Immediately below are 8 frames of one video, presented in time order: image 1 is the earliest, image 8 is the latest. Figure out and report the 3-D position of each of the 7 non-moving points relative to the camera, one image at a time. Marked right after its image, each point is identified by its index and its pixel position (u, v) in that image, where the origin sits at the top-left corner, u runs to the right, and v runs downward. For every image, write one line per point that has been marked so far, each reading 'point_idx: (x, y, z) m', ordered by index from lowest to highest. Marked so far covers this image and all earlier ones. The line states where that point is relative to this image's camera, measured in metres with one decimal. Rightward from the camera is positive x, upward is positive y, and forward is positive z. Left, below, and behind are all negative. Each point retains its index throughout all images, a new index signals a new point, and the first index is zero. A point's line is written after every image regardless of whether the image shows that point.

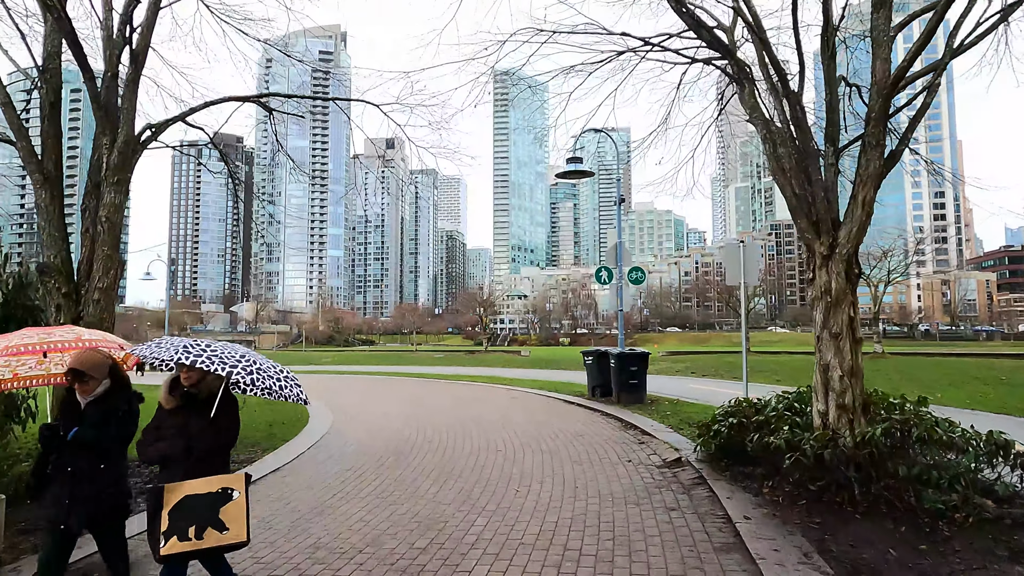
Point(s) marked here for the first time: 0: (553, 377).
0: (+1.2, -2.7, +17.3) m
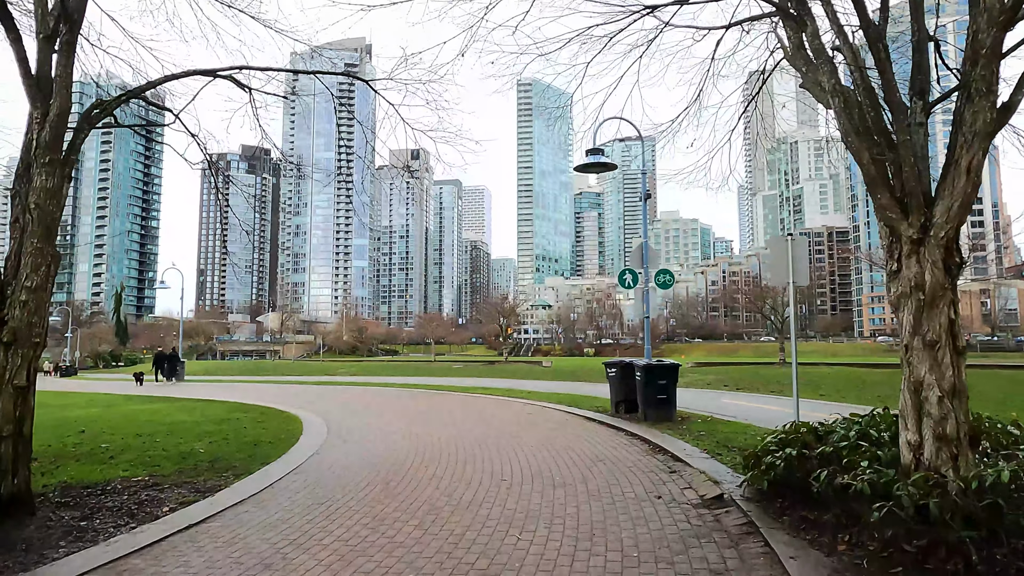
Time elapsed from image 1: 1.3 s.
0: (+1.8, -2.9, +16.7) m
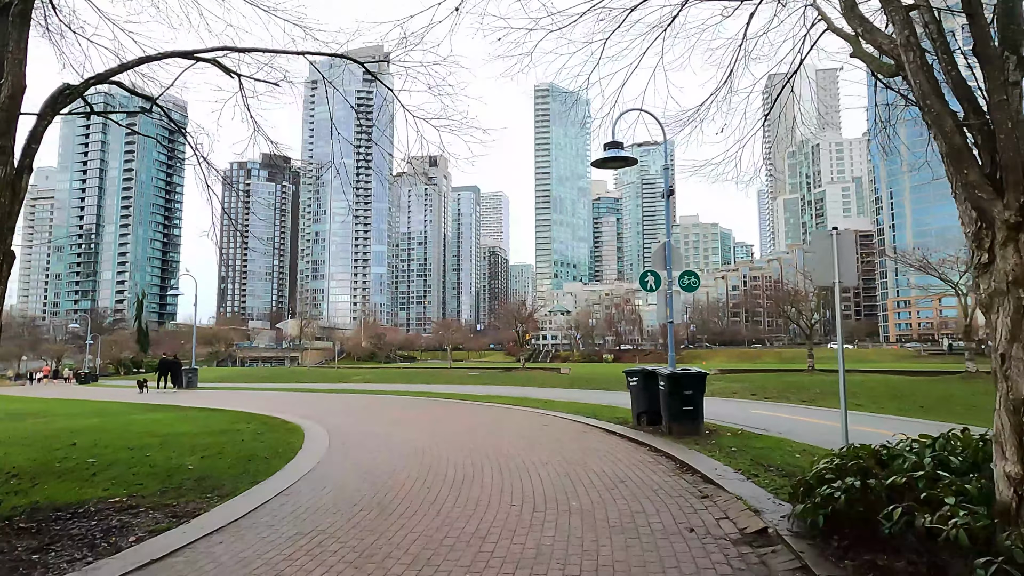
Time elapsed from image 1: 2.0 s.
0: (+2.3, -3.0, +16.3) m
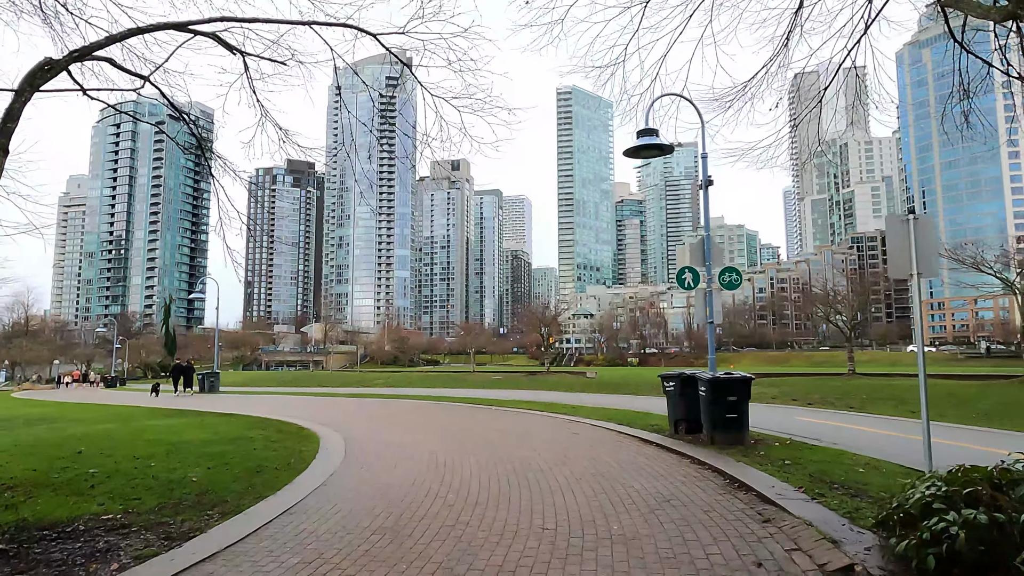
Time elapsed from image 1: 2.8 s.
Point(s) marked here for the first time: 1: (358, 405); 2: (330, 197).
0: (+2.9, -3.1, +15.8) m
1: (-4.5, -3.5, +17.5) m
2: (-4.1, +2.1, +13.4) m
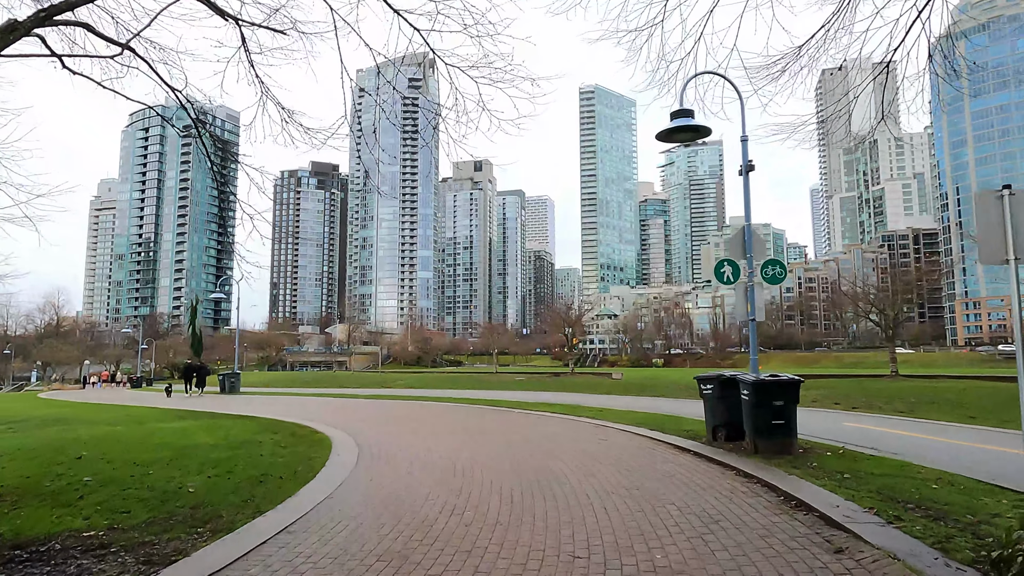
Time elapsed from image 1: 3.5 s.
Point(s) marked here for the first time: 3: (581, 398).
0: (+3.6, -3.1, +15.3) m
1: (-3.9, -3.4, +17.3) m
2: (-3.6, +2.1, +13.3) m
3: (+2.3, -3.6, +19.6) m
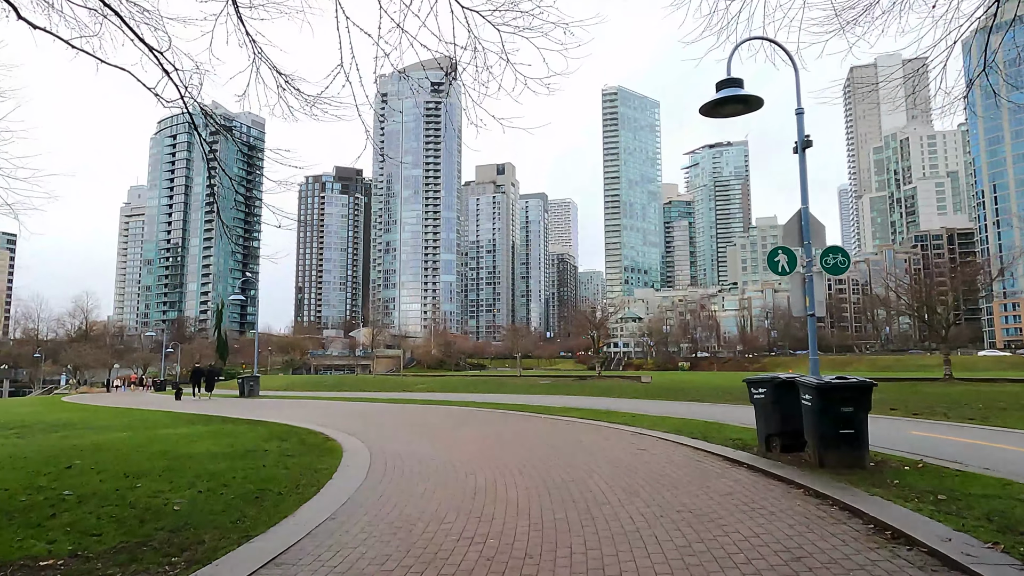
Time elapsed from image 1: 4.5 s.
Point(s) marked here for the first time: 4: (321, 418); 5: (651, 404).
0: (+4.2, -3.1, +14.7) m
1: (-3.2, -3.5, +17.0) m
2: (-3.1, +2.1, +13.0) m
3: (+3.1, -3.6, +19.1) m
4: (-4.6, -3.2, +15.3) m
5: (+4.0, -3.4, +17.7) m
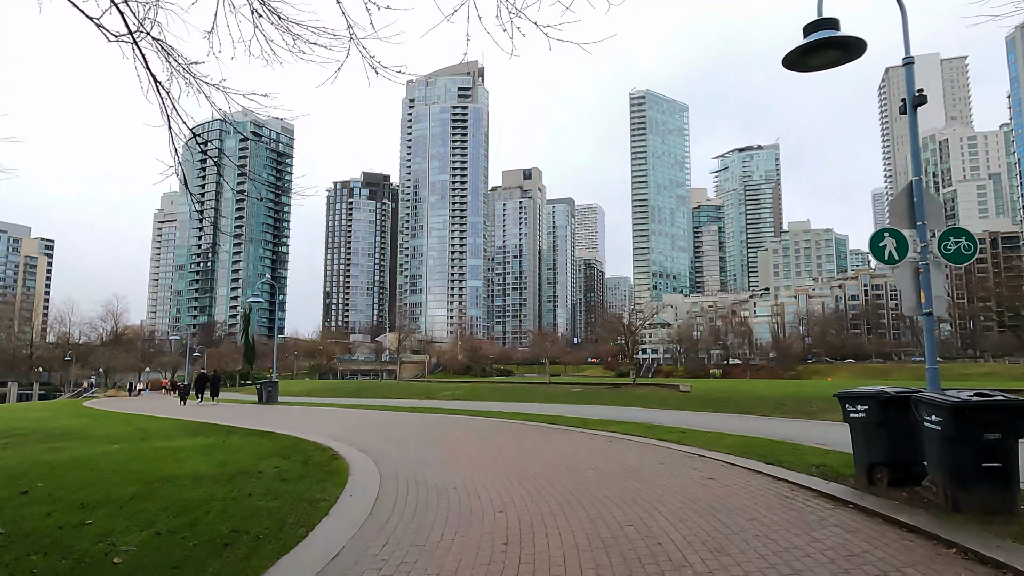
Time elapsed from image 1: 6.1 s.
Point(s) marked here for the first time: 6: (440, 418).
0: (+4.8, -3.1, +13.8) m
1: (-2.4, -3.6, +16.4) m
2: (-2.5, +2.1, +12.4) m
3: (+3.9, -3.7, +18.2) m
4: (-3.9, -3.3, +14.7) m
5: (+4.8, -3.5, +16.8) m
6: (-2.3, -3.8, +18.1) m
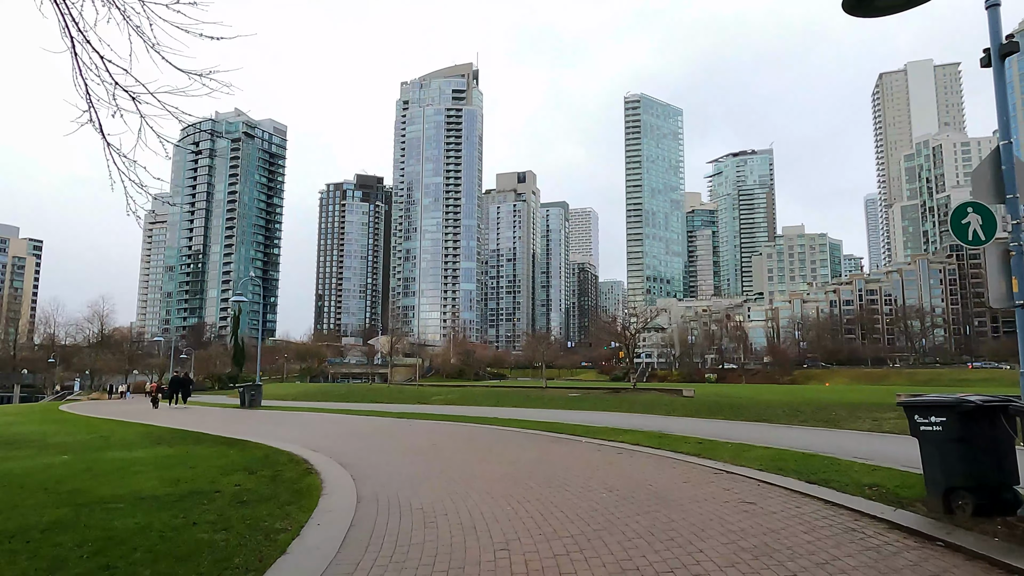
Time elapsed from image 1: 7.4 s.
0: (+4.7, -3.1, +13.3) m
1: (-2.5, -3.6, +15.8) m
2: (-2.6, +2.1, +11.8) m
3: (+3.8, -3.8, +17.6) m
4: (-4.0, -3.3, +14.1) m
5: (+4.6, -3.5, +16.2) m
6: (-2.4, -3.8, +17.5) m
